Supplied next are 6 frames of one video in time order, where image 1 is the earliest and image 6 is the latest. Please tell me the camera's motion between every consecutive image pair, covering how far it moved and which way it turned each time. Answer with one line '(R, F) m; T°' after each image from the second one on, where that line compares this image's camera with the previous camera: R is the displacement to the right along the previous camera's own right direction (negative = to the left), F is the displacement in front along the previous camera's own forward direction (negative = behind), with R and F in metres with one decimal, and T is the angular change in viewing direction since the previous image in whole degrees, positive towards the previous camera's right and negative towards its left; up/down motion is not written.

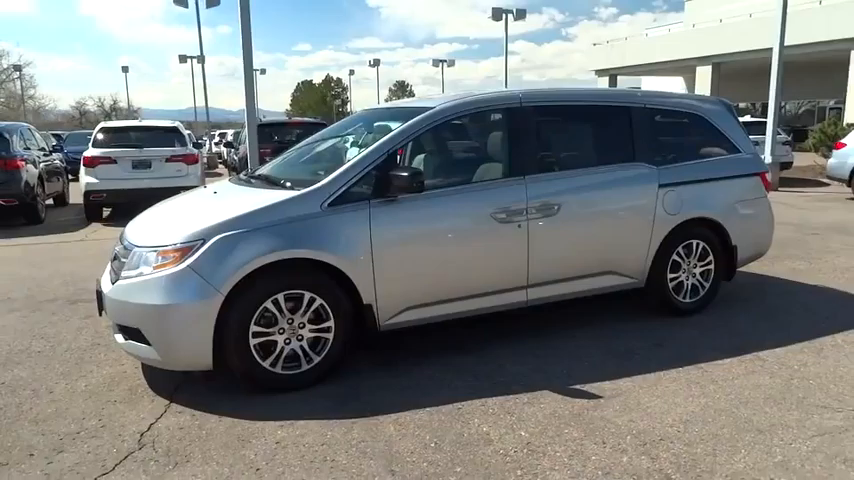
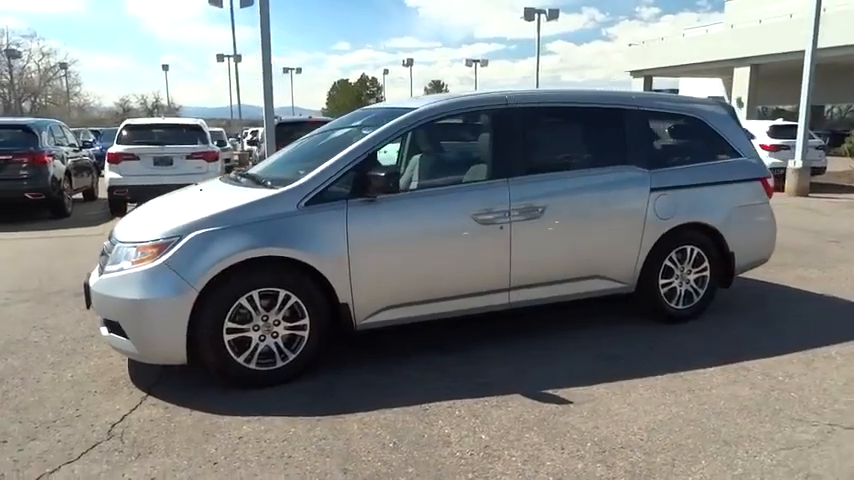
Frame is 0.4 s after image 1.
(+0.3, 0.0) m; -3°
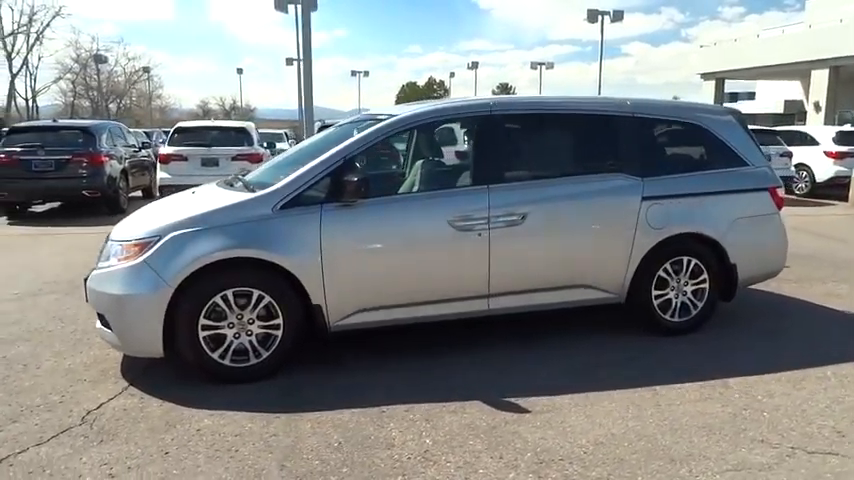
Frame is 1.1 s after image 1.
(+0.6, 0.0) m; -6°
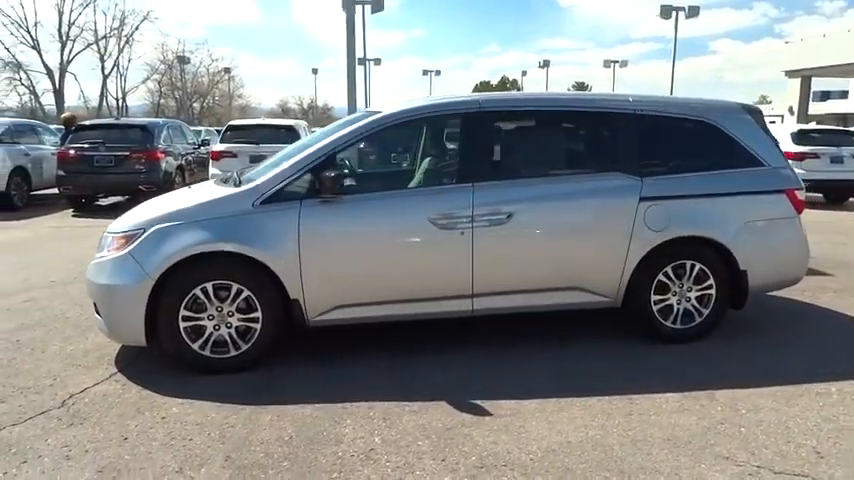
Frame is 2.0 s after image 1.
(+0.6, +0.1) m; -6°
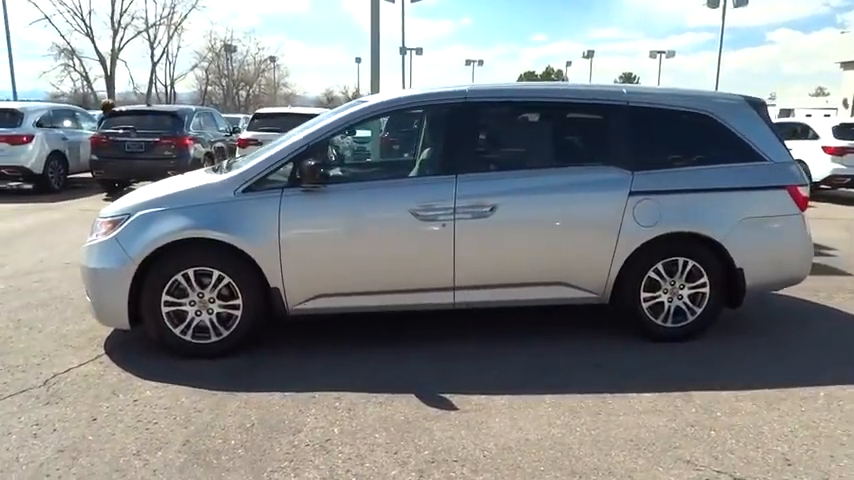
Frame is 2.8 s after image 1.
(+0.4, 0.0) m; -4°
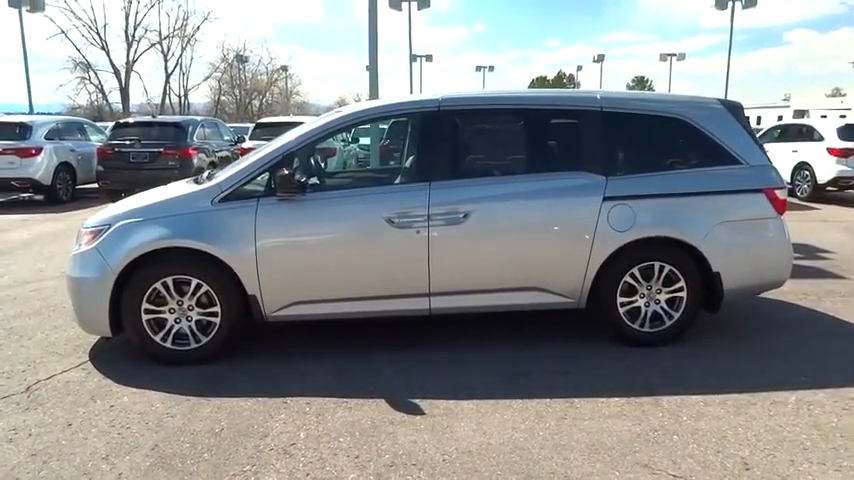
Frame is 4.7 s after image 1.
(+0.3, 0.0) m; -1°
